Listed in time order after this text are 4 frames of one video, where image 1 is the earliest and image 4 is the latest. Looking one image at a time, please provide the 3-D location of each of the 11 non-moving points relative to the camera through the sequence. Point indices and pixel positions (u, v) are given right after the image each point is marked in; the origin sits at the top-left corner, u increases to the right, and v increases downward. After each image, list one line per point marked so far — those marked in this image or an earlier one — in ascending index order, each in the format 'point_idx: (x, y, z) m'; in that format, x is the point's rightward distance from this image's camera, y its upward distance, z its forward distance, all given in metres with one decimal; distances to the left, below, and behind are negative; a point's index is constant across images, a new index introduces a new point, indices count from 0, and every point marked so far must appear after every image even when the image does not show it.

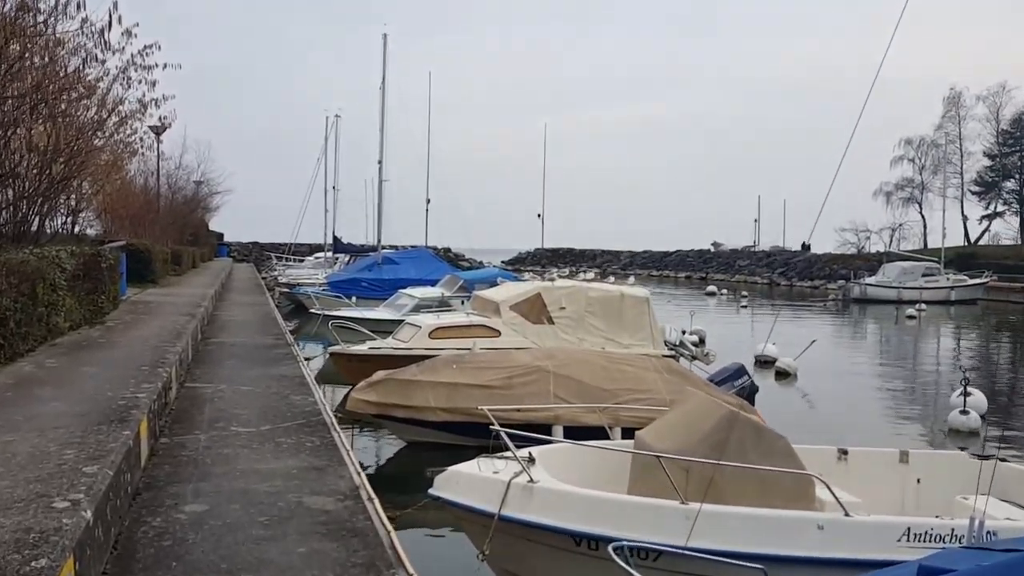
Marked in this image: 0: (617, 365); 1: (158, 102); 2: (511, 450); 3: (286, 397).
0: (+1.5, -1.1, +11.7) m
1: (-6.9, +3.6, +16.5) m
2: (0.0, -1.3, +6.7) m
3: (-2.5, -1.2, +9.3) m
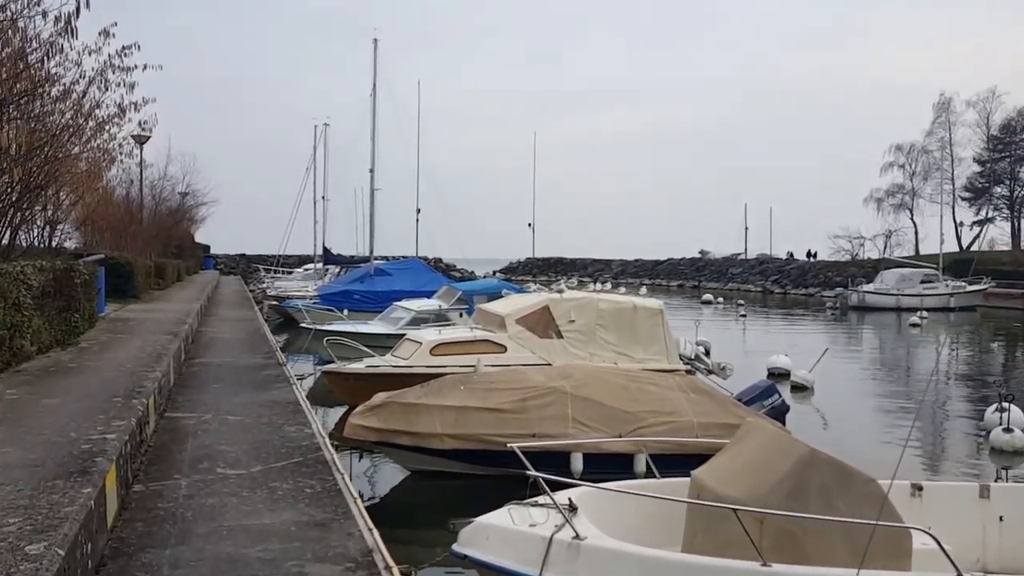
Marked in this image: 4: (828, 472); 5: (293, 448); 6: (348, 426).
0: (+1.6, -1.2, +10.8) m
1: (-6.9, +3.3, +15.5) m
2: (+0.3, -1.4, +5.7) m
3: (-2.3, -1.4, +8.3) m
4: (+2.0, -1.1, +5.2) m
5: (-1.9, -1.4, +7.4) m
6: (-2.0, -1.7, +10.5) m
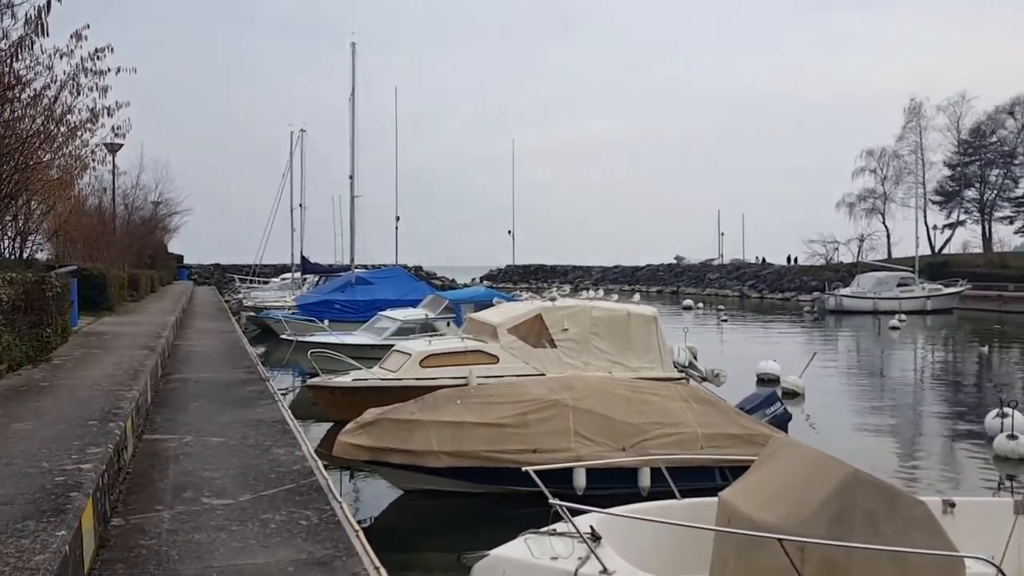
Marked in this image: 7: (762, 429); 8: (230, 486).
0: (+1.6, -1.3, +10.4) m
1: (-7.1, +3.1, +14.9) m
2: (+0.4, -1.5, +5.3) m
3: (-2.3, -1.5, +7.8) m
4: (+2.1, -1.2, +4.9) m
5: (-1.9, -1.5, +6.9) m
6: (-2.1, -1.9, +10.0) m
7: (+3.1, -1.7, +10.3) m
8: (-2.2, -1.5, +6.4) m
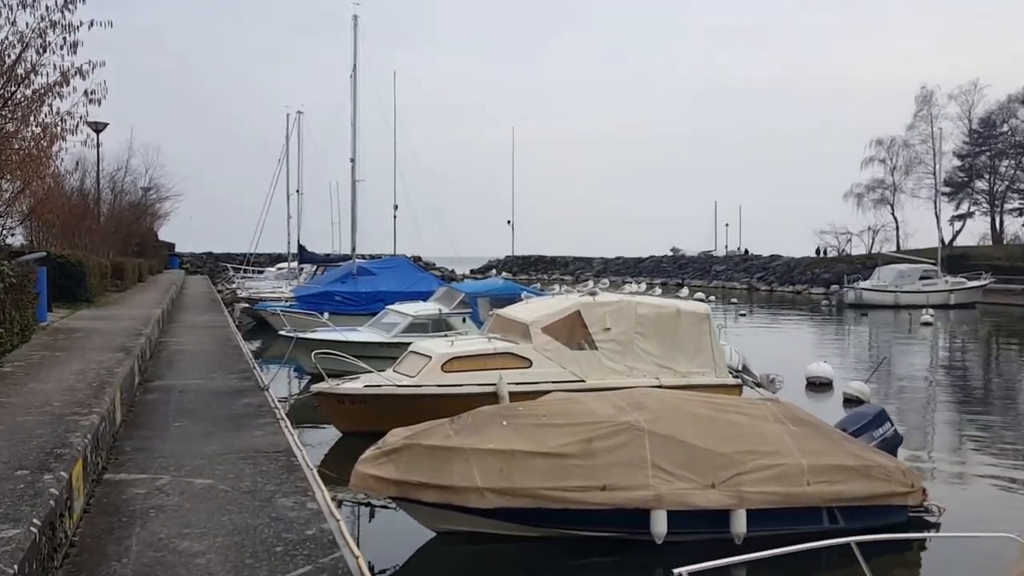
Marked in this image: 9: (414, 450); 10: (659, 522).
0: (+2.2, -1.3, +8.4) m
1: (-6.5, +3.3, +12.8) m
2: (+1.0, -1.5, +3.3) m
3: (-1.7, -1.4, +5.8) m
4: (+2.7, -1.2, +2.9) m
5: (-1.3, -1.5, +4.9) m
6: (-1.5, -1.8, +8.0) m
7: (+3.6, -1.7, +8.3) m
8: (-1.5, -1.5, +4.4) m
9: (-1.0, -1.5, +8.0) m
10: (+1.3, -2.1, +7.5) m
